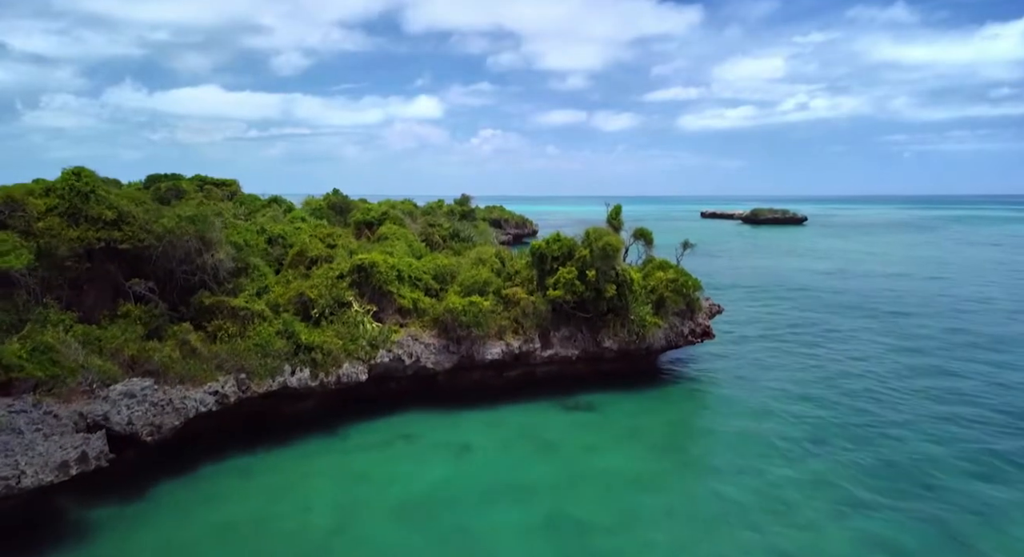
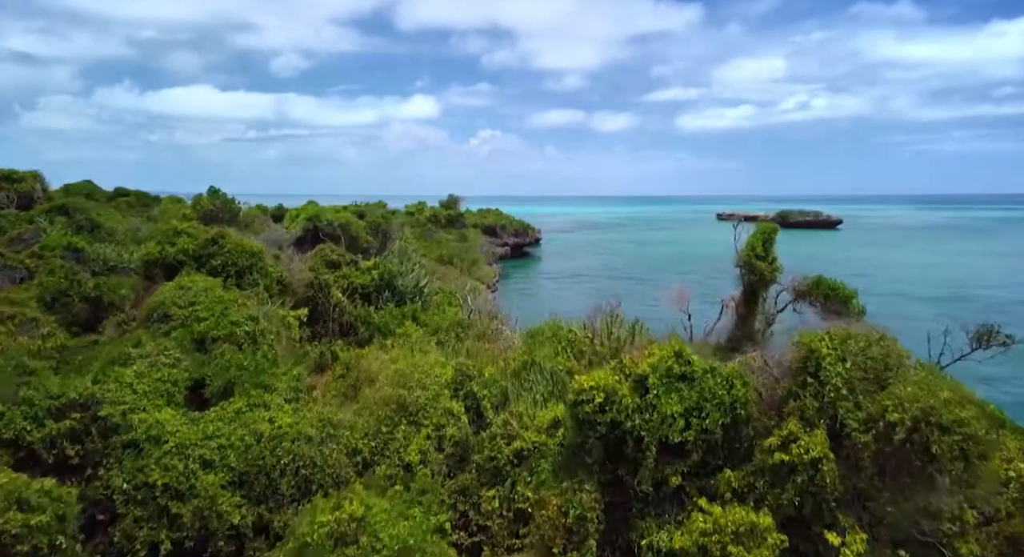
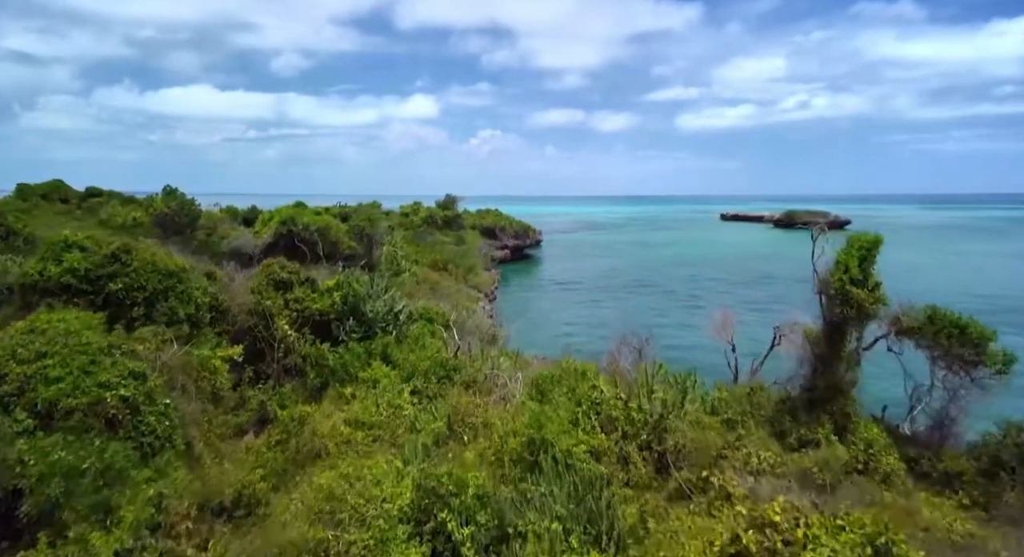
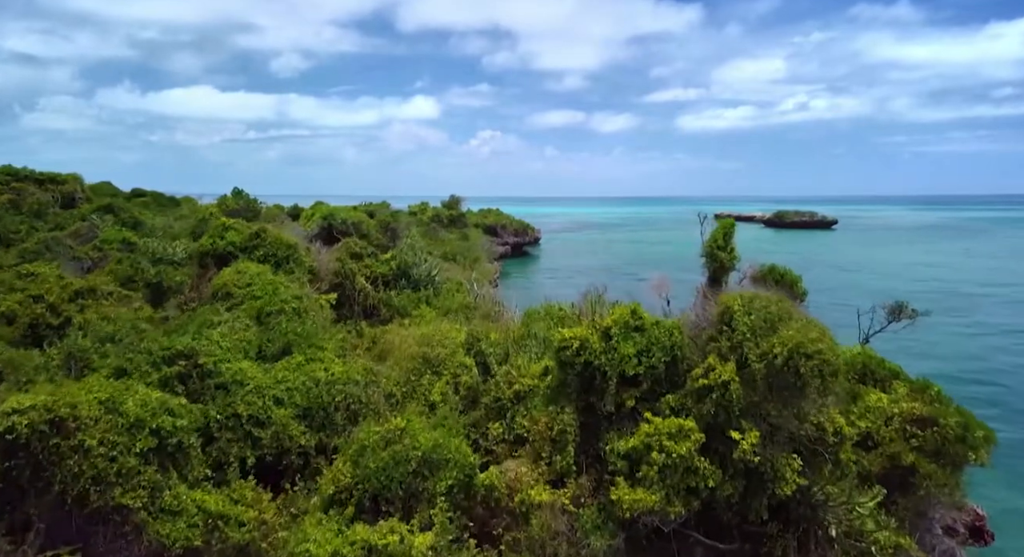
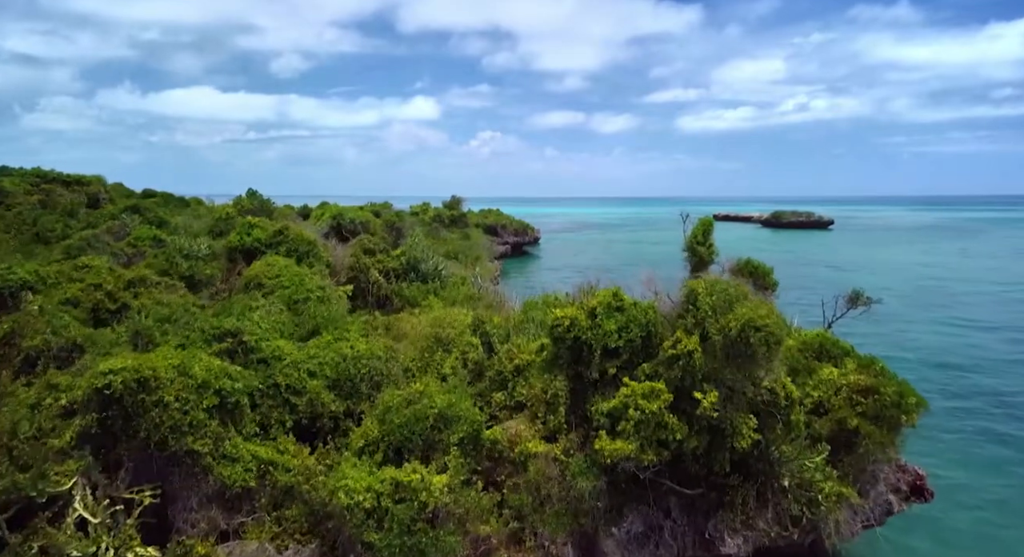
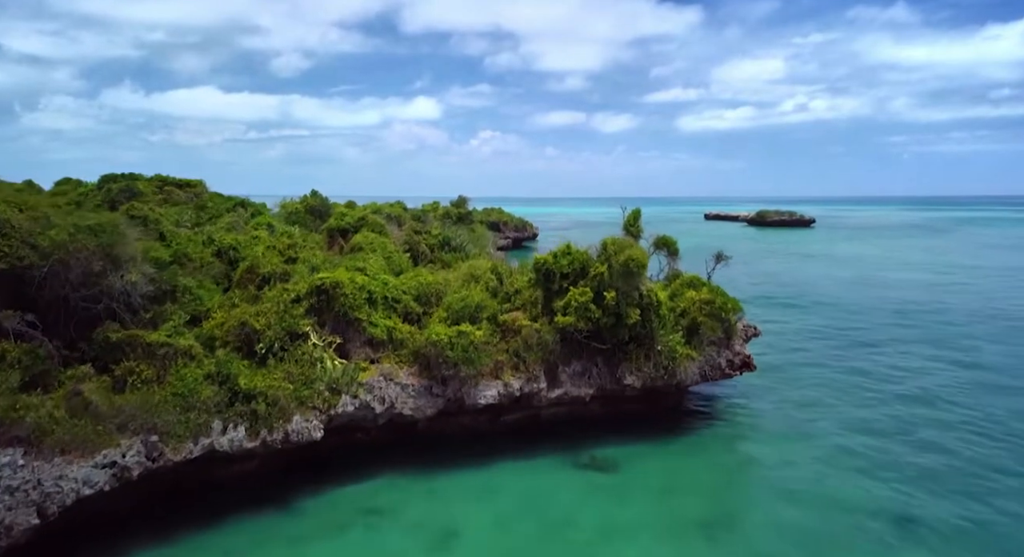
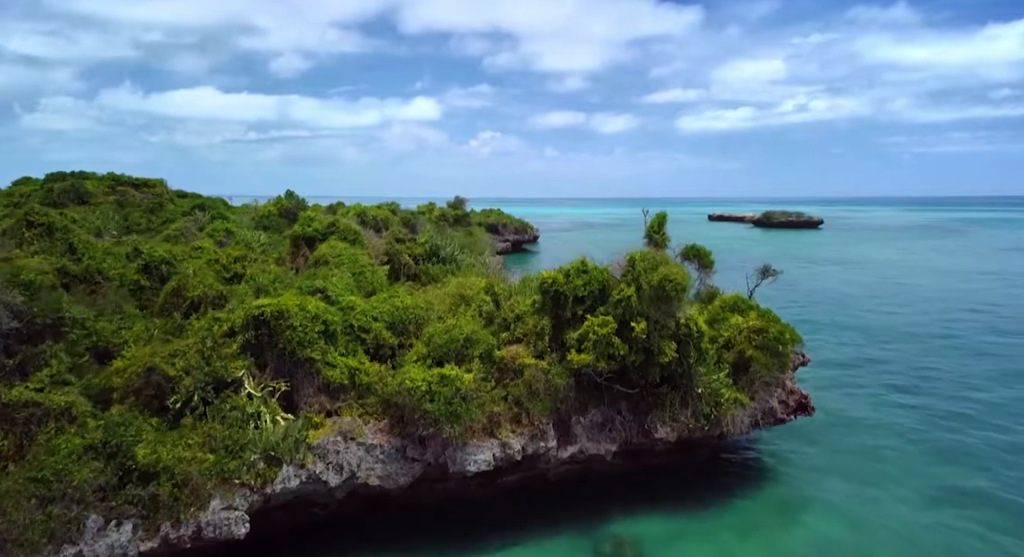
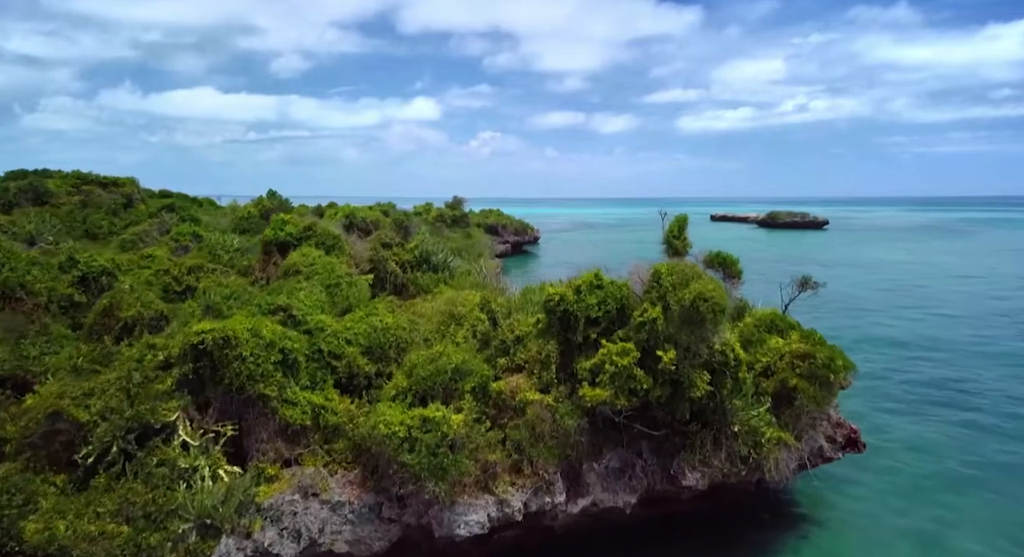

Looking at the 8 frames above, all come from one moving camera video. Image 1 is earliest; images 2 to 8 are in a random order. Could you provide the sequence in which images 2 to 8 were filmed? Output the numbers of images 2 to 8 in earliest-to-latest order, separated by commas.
6, 7, 8, 5, 4, 2, 3
